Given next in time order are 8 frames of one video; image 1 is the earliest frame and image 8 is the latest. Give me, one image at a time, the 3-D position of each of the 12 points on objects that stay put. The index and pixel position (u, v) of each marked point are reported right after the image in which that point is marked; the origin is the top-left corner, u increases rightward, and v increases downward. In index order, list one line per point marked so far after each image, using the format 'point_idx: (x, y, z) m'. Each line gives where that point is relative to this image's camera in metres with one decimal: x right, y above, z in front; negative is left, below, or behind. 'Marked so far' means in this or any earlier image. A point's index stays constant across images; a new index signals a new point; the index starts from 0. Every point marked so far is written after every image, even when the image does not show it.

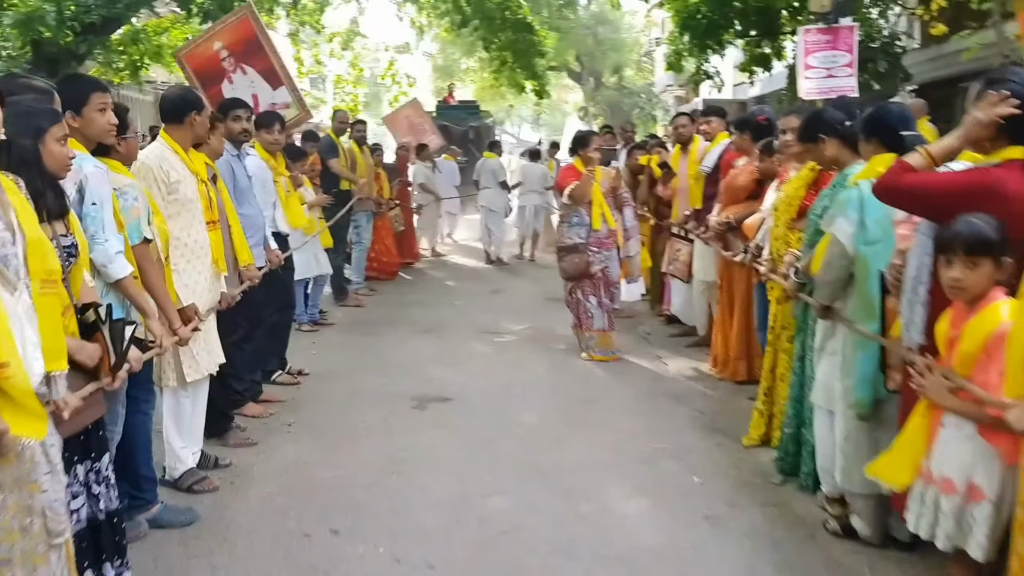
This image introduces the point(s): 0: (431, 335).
0: (-0.8, -0.5, +7.5) m
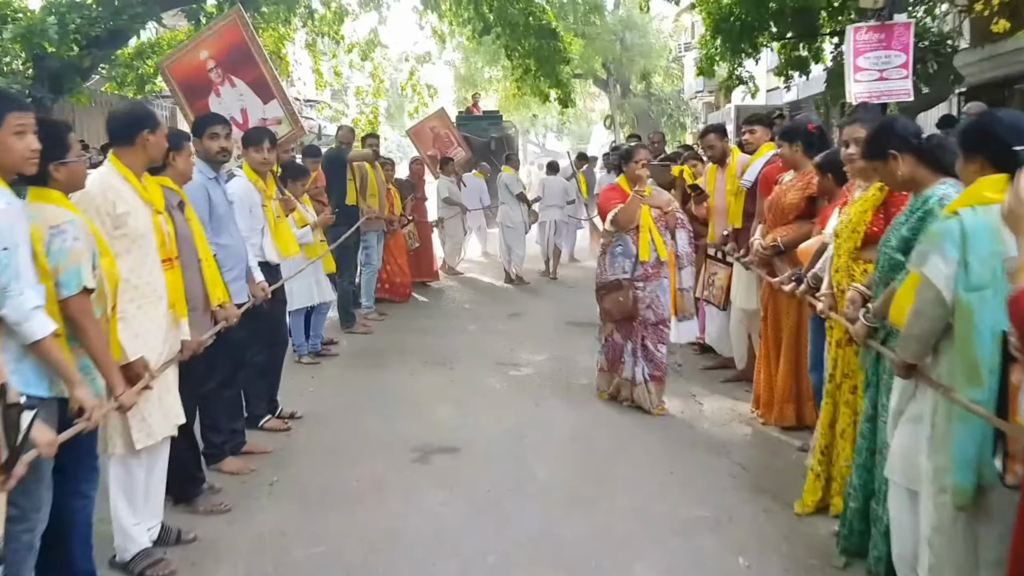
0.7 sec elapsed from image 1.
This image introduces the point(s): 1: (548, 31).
0: (-0.6, -0.8, +7.0) m
1: (+0.9, +5.7, +16.1) m
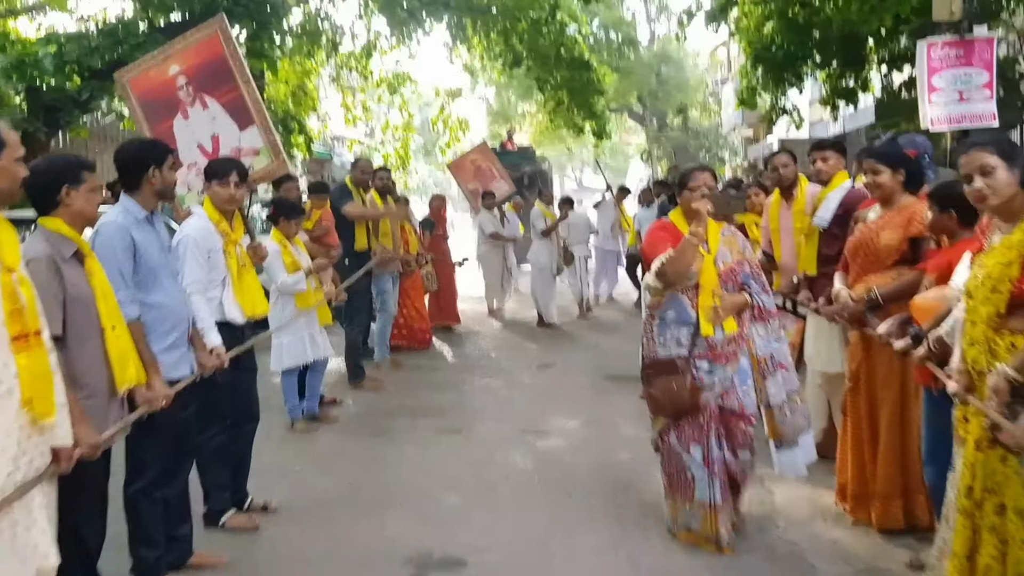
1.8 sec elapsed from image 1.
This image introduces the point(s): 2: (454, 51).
0: (-0.4, -1.2, +6.0) m
1: (+1.5, +4.7, +15.3) m
2: (-1.2, +5.3, +16.5) m
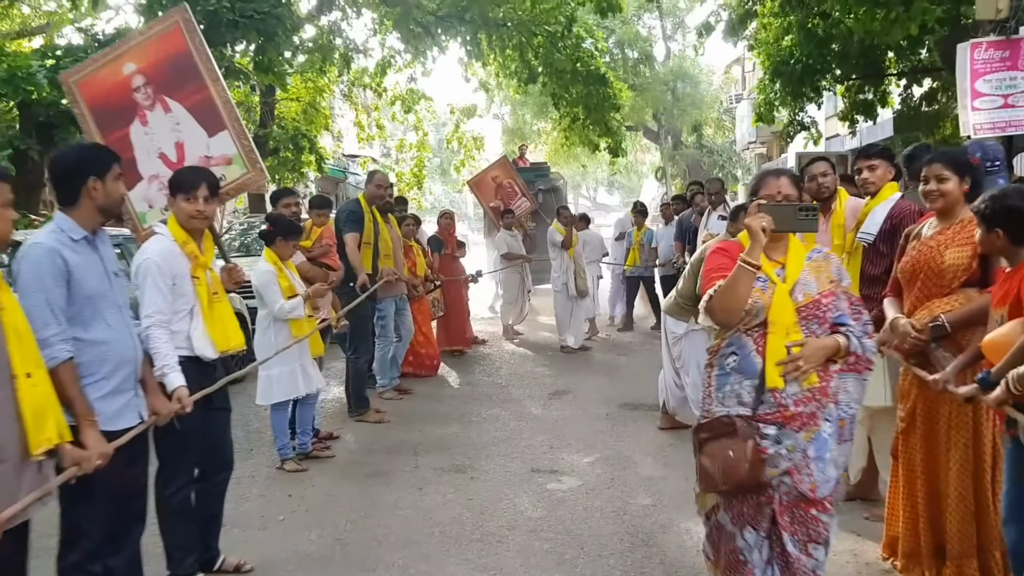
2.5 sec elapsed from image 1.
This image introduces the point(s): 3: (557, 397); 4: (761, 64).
0: (-0.4, -1.4, +5.4) m
1: (+1.7, +4.3, +14.9) m
2: (-0.9, +4.8, +16.1) m
3: (+0.5, -1.2, +8.0) m
4: (+4.7, +4.3, +13.9) m
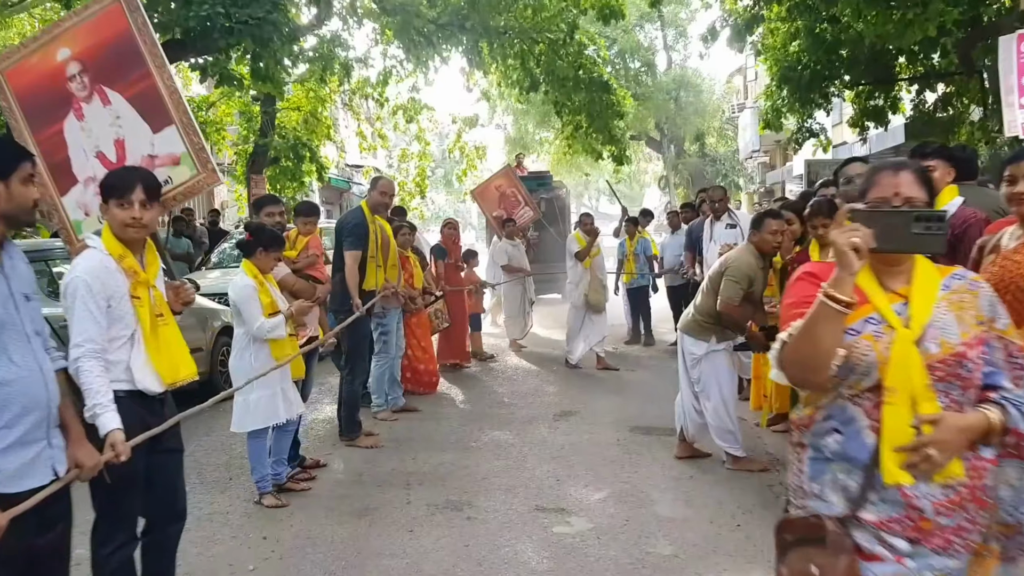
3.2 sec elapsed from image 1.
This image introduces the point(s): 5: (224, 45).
0: (-0.3, -1.5, +4.9) m
1: (+1.8, +4.1, +14.4) m
2: (-0.9, +4.6, +15.7) m
3: (+0.5, -1.4, +7.5) m
4: (+4.8, +4.1, +13.4) m
5: (-4.0, +3.4, +10.2) m
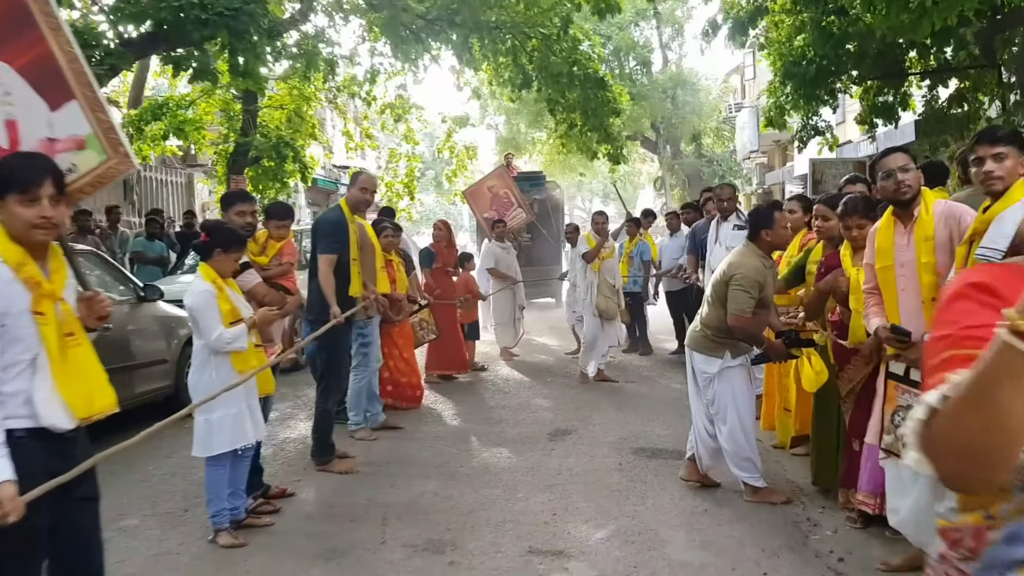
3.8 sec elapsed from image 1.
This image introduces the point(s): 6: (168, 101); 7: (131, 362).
0: (-0.4, -1.6, +4.2) m
1: (+1.6, +4.0, +13.8) m
2: (-1.1, +4.5, +15.0) m
3: (+0.4, -1.4, +6.8) m
4: (+4.6, +4.0, +12.9) m
5: (-4.2, +3.3, +9.5) m
6: (-7.1, +3.9, +15.0) m
7: (-4.1, -0.8, +7.9) m
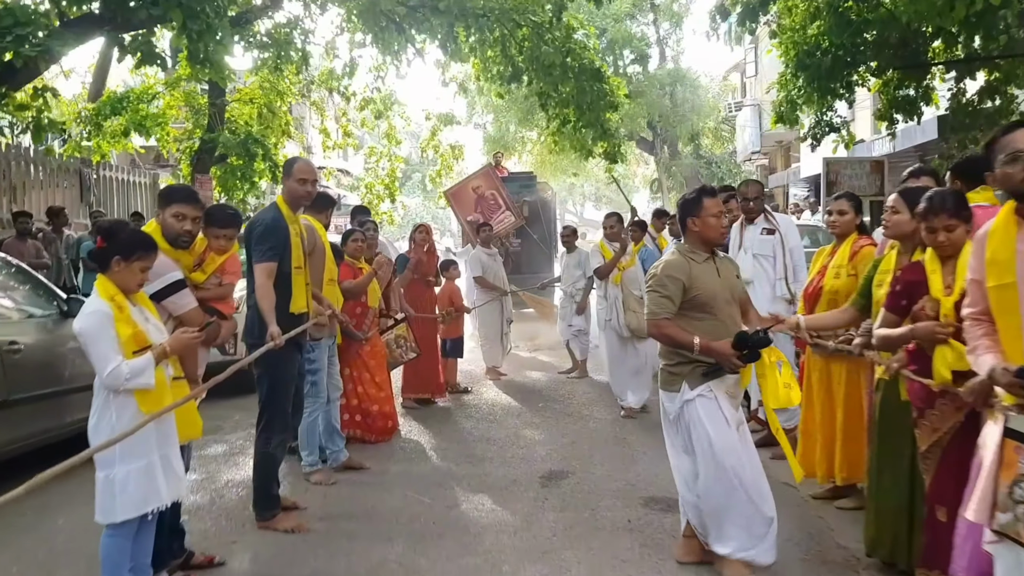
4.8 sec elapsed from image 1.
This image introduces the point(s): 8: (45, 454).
0: (-0.5, -1.7, +3.1) m
1: (+1.4, +3.8, +12.7) m
2: (-1.3, +4.3, +13.9) m
3: (+0.3, -1.6, +5.7) m
4: (+4.4, +3.8, +11.8) m
5: (-4.3, +3.2, +8.4) m
6: (-7.3, +3.7, +13.8) m
7: (-4.2, -0.9, +6.7) m
8: (-4.8, -1.7, +7.4) m
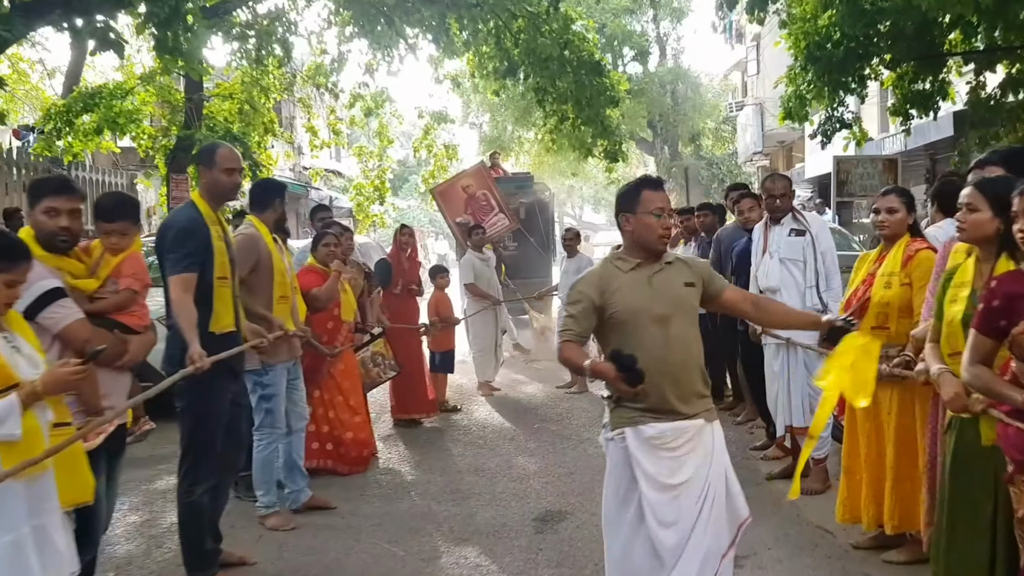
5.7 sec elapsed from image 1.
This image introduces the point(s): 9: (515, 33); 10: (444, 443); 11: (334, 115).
0: (-0.6, -1.8, +2.3) m
1: (+1.3, +3.7, +11.9) m
2: (-1.4, +4.2, +13.2) m
3: (+0.3, -1.6, +4.9) m
4: (+4.3, +3.7, +11.0) m
5: (-4.4, +3.1, +7.6) m
6: (-7.4, +3.6, +13.0) m
7: (-4.3, -1.0, +5.9) m
8: (-4.9, -1.8, +6.6) m
9: (0.0, +4.1, +11.4) m
10: (-0.7, -1.6, +7.2) m
11: (-3.9, +3.8, +15.8) m
